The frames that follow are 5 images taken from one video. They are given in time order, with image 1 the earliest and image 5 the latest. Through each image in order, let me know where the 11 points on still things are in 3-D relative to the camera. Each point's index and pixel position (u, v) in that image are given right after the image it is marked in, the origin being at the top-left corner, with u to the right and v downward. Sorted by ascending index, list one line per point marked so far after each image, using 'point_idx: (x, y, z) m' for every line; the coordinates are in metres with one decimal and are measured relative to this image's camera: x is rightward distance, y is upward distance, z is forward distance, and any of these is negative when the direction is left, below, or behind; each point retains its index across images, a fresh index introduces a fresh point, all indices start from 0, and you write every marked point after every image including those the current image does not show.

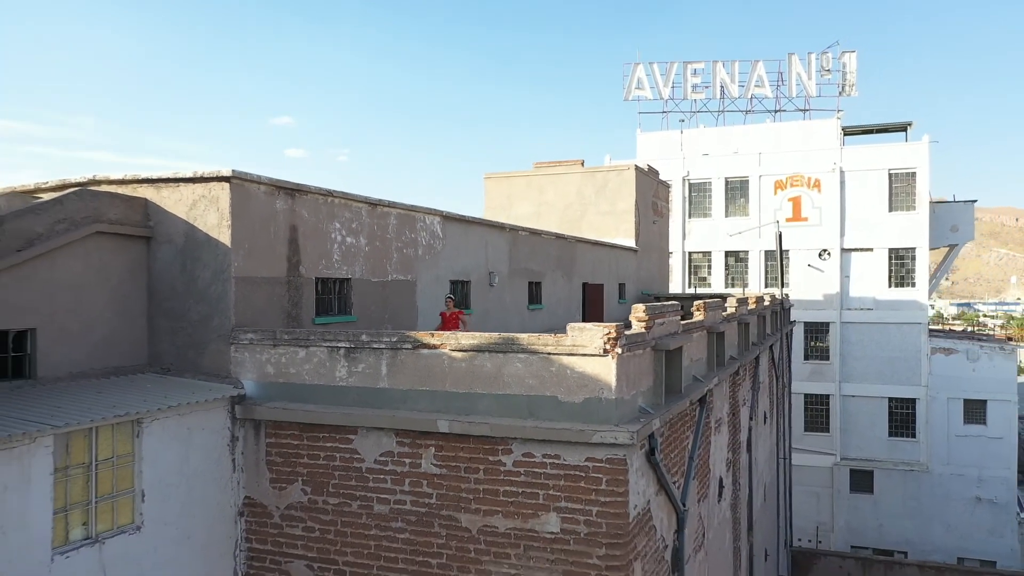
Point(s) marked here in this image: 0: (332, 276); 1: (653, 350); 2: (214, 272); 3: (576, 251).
0: (-2.1, +0.2, +10.2) m
1: (+1.3, -0.6, +8.2) m
2: (-2.9, +0.2, +8.6) m
3: (+1.4, +0.8, +19.3) m
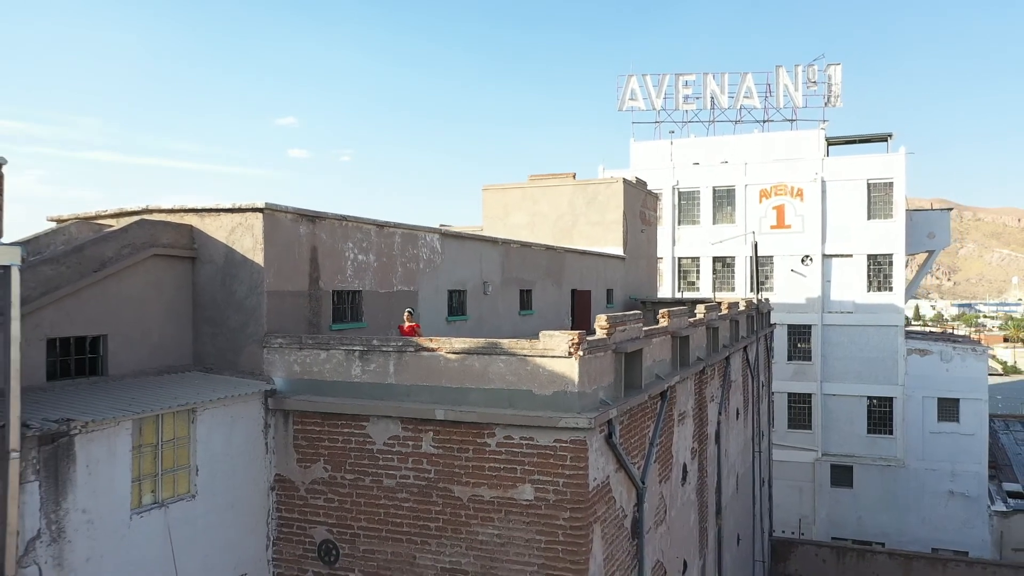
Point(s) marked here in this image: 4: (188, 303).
0: (-2.2, 0.0, +11.9) m
1: (+1.1, -0.7, +9.9) m
2: (-3.0, 0.0, +10.3) m
3: (+1.3, +0.7, +21.0) m
4: (-3.9, -0.2, +10.6) m
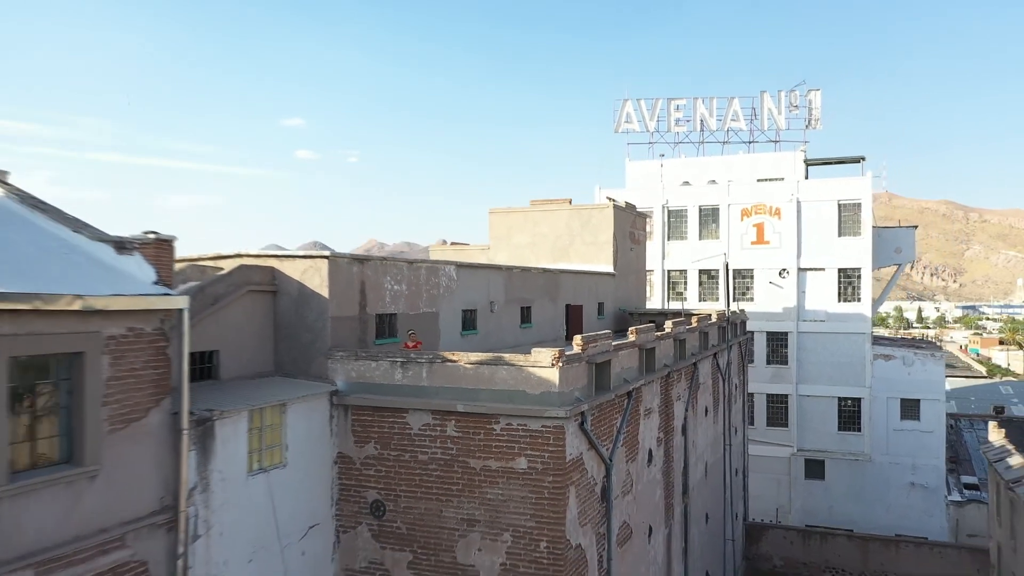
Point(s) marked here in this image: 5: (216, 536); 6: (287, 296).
0: (-2.2, -0.4, +15.5) m
1: (+1.1, -1.1, +13.4) m
2: (-3.0, -0.4, +13.9) m
3: (+1.3, +0.2, +24.5) m
4: (-3.9, -0.6, +14.2) m
5: (-3.7, -3.1, +11.2) m
6: (-3.6, -0.1, +14.1) m
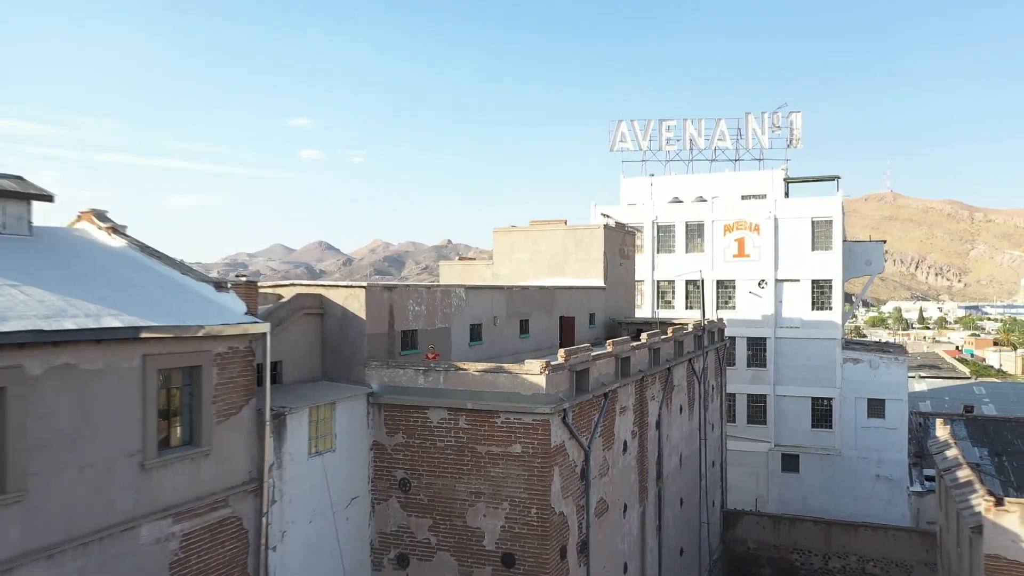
0: (-2.2, -0.9, +19.2) m
1: (+1.1, -1.6, +17.1) m
2: (-3.1, -0.8, +17.5) m
3: (+1.4, -0.2, +28.2) m
4: (-3.9, -1.0, +17.9) m
5: (-3.8, -3.6, +14.8) m
6: (-3.6, -0.6, +17.8) m
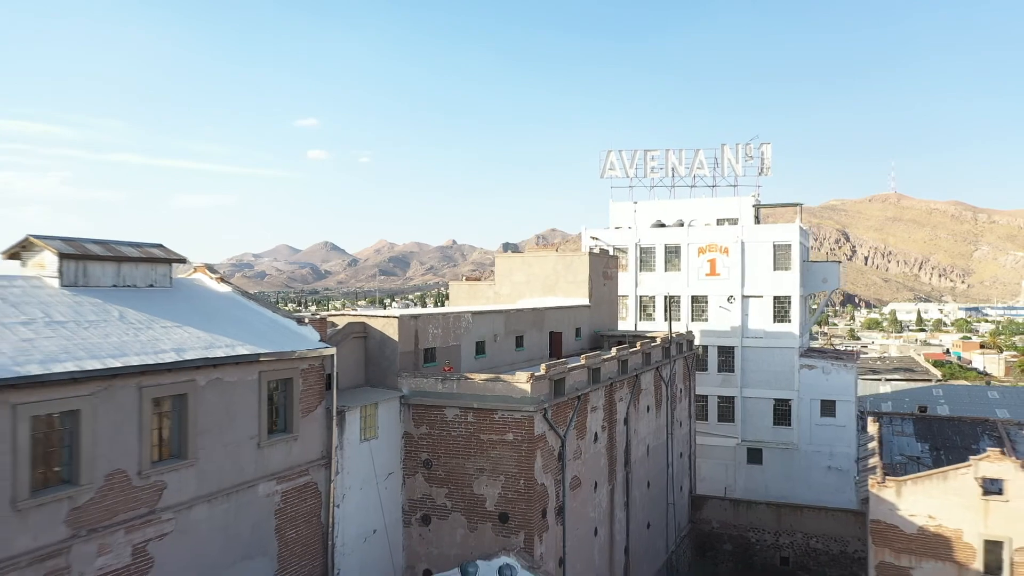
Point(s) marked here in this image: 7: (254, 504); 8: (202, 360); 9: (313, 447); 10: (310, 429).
0: (-2.4, -1.7, +25.2) m
1: (+1.0, -2.4, +23.1) m
2: (-3.2, -1.6, +23.6) m
3: (+1.3, -1.0, +34.2) m
4: (-4.1, -1.8, +23.9) m
5: (-3.9, -4.4, +20.9) m
6: (-3.8, -1.4, +23.9) m
7: (-5.2, -4.3, +17.8) m
8: (-5.7, -1.3, +16.3) m
9: (-4.4, -3.6, +19.7) m
10: (-4.5, -3.2, +19.7) m
